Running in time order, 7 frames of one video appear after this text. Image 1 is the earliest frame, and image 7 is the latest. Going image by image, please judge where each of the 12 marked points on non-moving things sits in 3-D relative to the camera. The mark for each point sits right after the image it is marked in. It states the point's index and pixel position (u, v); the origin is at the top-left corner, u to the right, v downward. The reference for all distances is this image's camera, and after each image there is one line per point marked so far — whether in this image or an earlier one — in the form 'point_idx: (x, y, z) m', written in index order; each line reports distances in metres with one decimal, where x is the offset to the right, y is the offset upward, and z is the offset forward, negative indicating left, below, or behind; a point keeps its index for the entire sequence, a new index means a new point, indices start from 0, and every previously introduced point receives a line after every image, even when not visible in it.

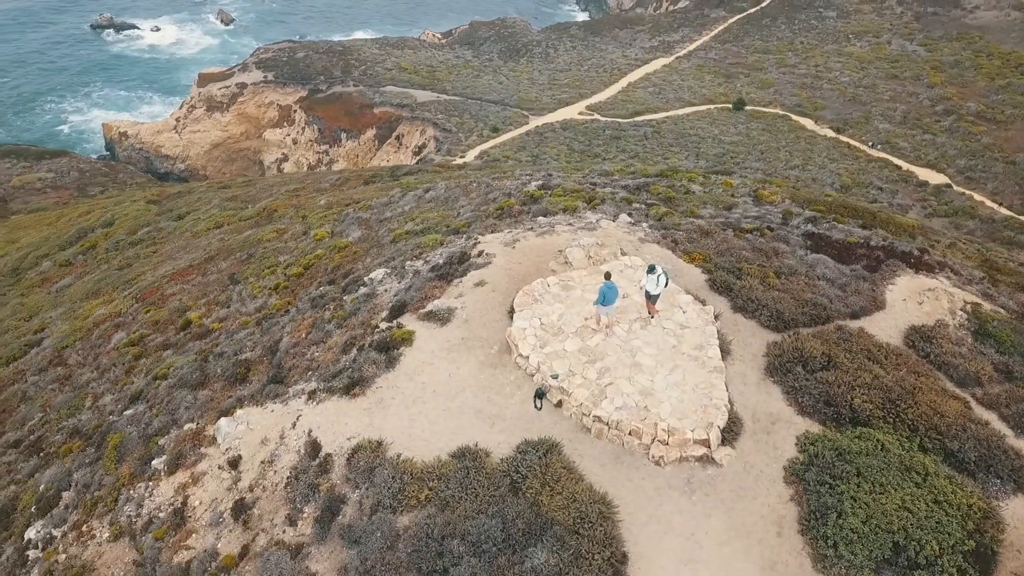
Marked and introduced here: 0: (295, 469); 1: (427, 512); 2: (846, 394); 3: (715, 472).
0: (-4.1, -3.4, +15.0) m
1: (-1.5, -3.8, +13.5) m
2: (+6.4, -2.0, +15.4) m
3: (+3.7, -3.3, +14.4) m
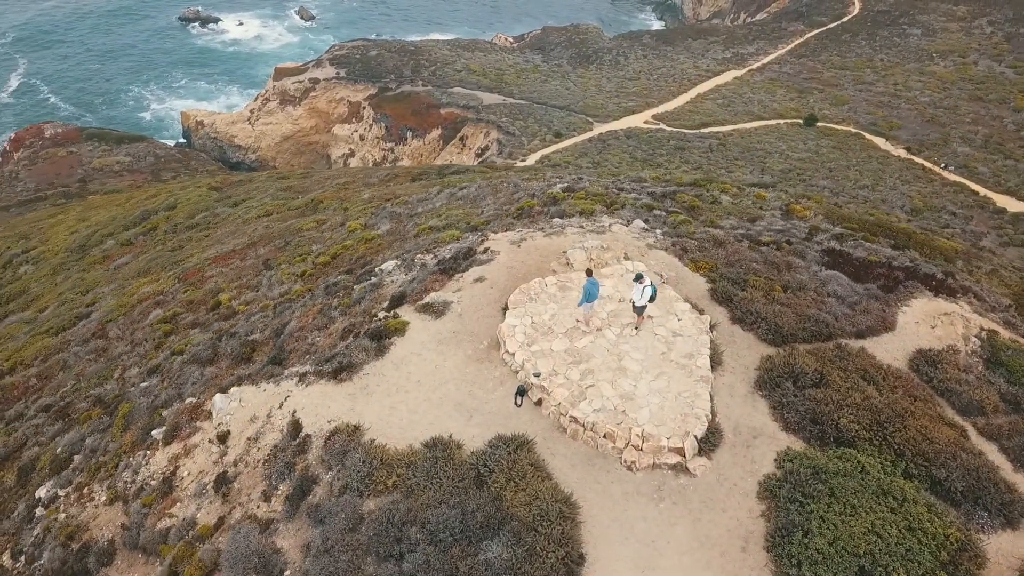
0: (-4.6, -3.1, +15.4) m
1: (-2.1, -3.6, +13.7) m
2: (+6.0, -2.3, +15.0) m
3: (+3.1, -3.4, +14.2) m
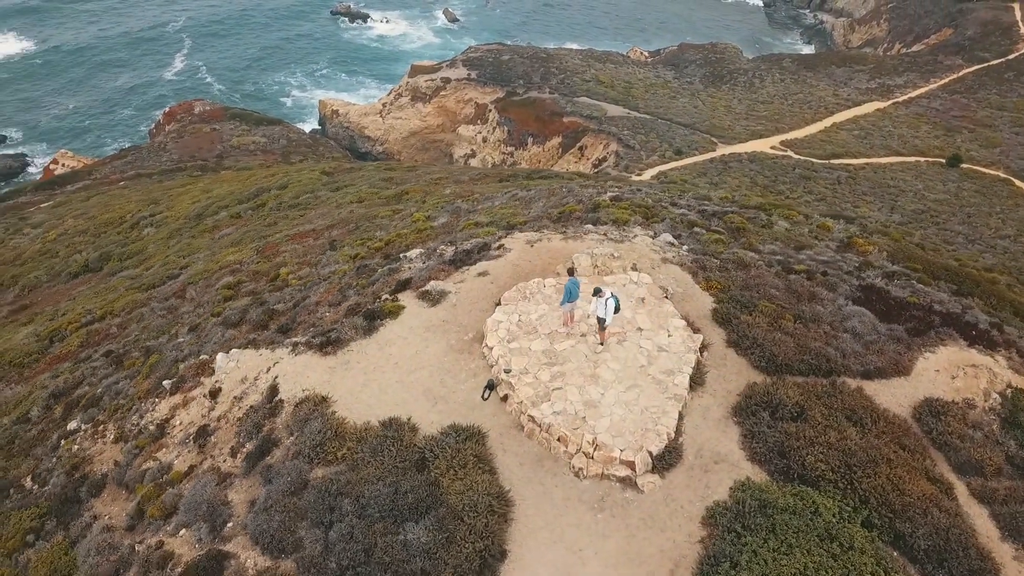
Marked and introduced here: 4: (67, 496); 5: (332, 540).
0: (-5.3, -2.4, +16.2) m
1: (-3.1, -3.2, +14.1) m
2: (+5.2, -2.9, +14.2) m
3: (+2.1, -3.6, +13.9) m
4: (-9.4, -4.4, +16.9) m
5: (-3.0, -4.1, +13.0) m
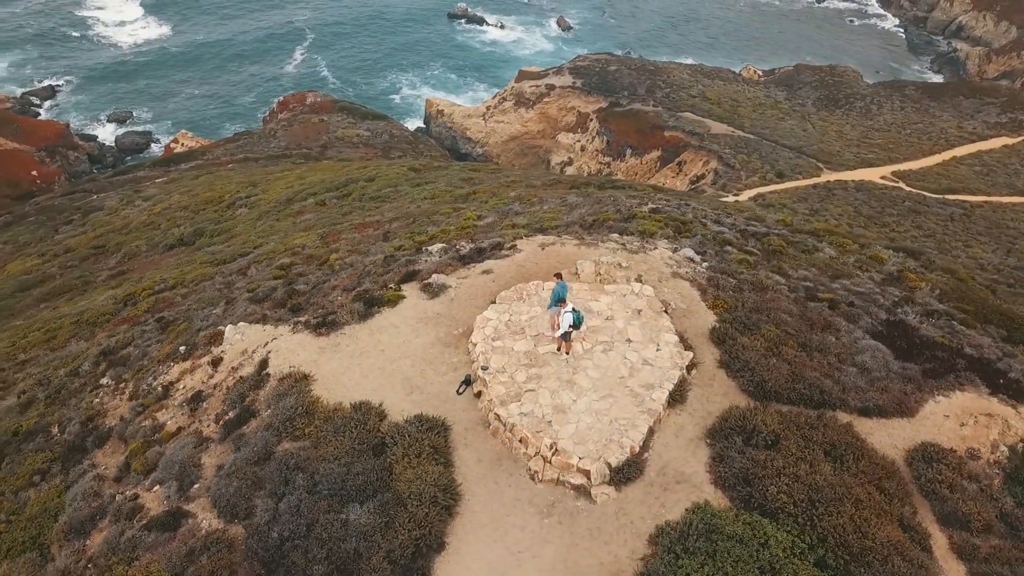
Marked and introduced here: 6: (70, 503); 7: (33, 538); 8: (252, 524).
0: (-5.7, -1.9, +16.9) m
1: (-3.9, -2.9, +14.6) m
2: (+4.4, -3.3, +13.7) m
3: (+1.2, -3.7, +13.7) m
4: (-9.9, -3.5, +18.1) m
5: (-3.9, -3.8, +13.4) m
6: (-8.7, -4.2, +15.7) m
7: (-9.2, -4.8, +15.3) m
8: (-4.4, -4.0, +13.4) m
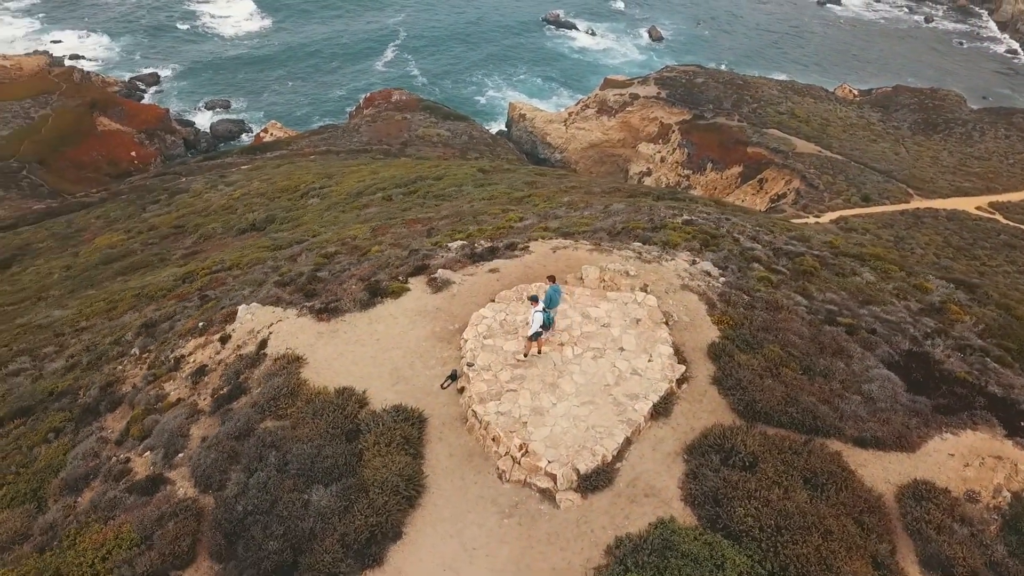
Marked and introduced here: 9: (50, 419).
0: (-5.8, -1.5, +17.4) m
1: (-4.3, -2.6, +14.9) m
2: (+3.7, -3.5, +13.3) m
3: (+0.6, -3.8, +13.6) m
4: (-10.0, -2.8, +19.0) m
5: (-4.6, -3.4, +13.8) m
6: (-9.1, -3.6, +16.6) m
7: (-9.7, -4.1, +16.2) m
8: (-5.0, -3.6, +13.8) m
9: (-11.4, -3.2, +19.7) m
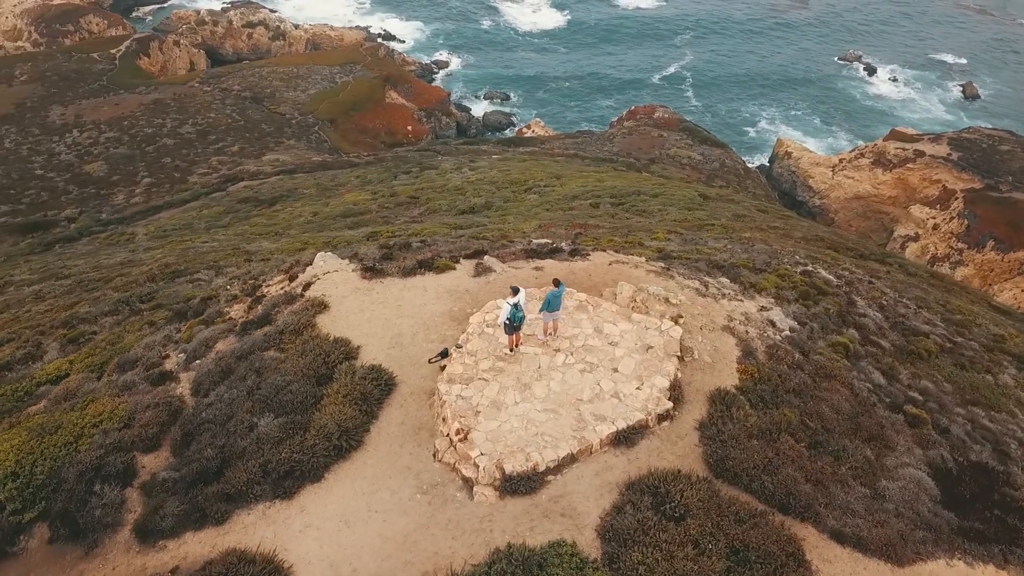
0: (-5.3, -0.2, +19.1) m
1: (-4.8, -1.4, +16.3) m
2: (+2.0, -4.0, +12.4) m
3: (-0.9, -3.6, +13.6) m
4: (-9.0, -0.6, +21.9) m
5: (-5.5, -2.1, +15.3) m
6: (-9.0, -1.4, +19.3) m
7: (-9.8, -1.8, +19.1) m
8: (-6.0, -2.2, +15.4) m
9: (-10.1, -0.7, +23.0) m
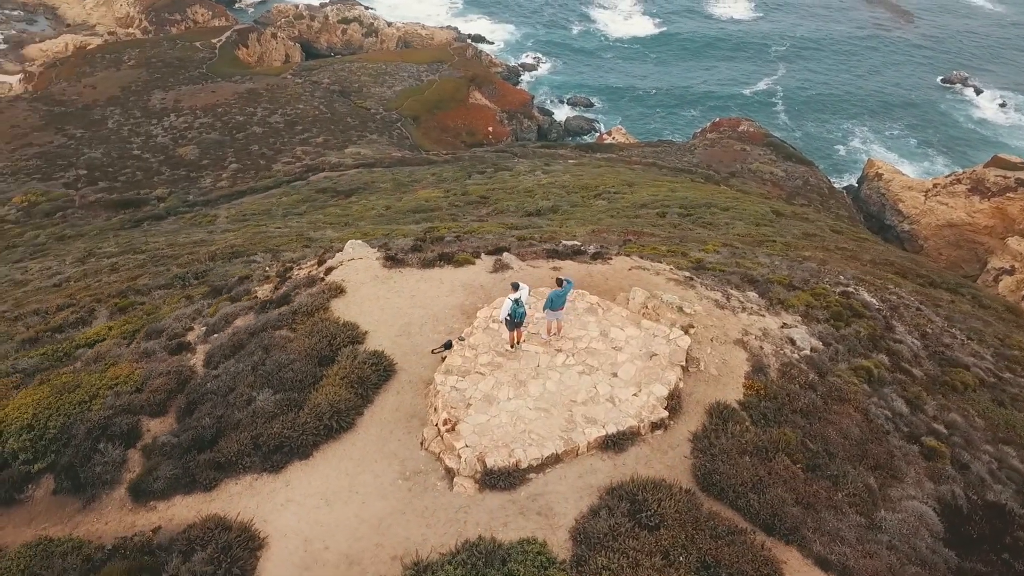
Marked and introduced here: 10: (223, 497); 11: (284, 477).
0: (-4.8, +0.2, +19.6) m
1: (-4.7, -1.0, +16.8) m
2: (+1.5, -4.0, +12.2) m
3: (-1.3, -3.4, +13.7) m
4: (-8.3, 0.0, +22.7) m
5: (-5.6, -1.7, +15.8) m
6: (-8.7, -0.8, +20.1) m
7: (-9.5, -1.1, +20.0) m
8: (-6.0, -1.7, +16.0) m
9: (-9.3, 0.0, +23.9) m
10: (-4.8, -3.5, +13.4) m
11: (-3.8, -3.1, +13.8) m
